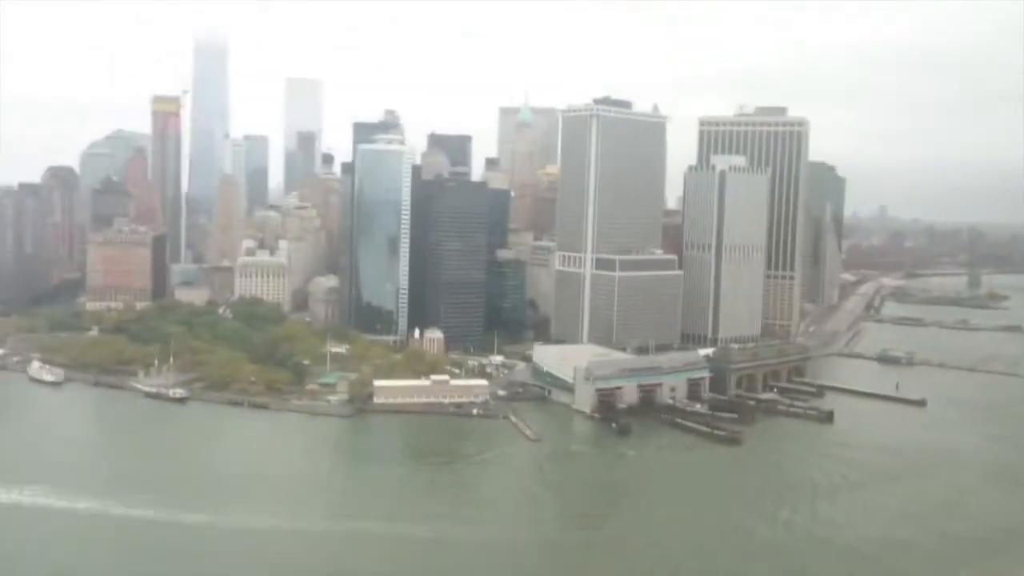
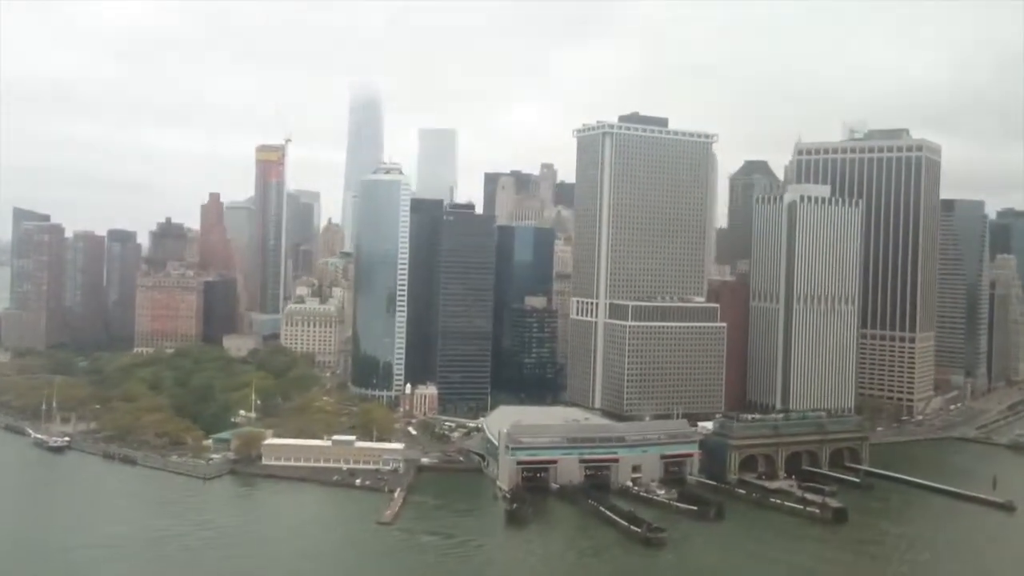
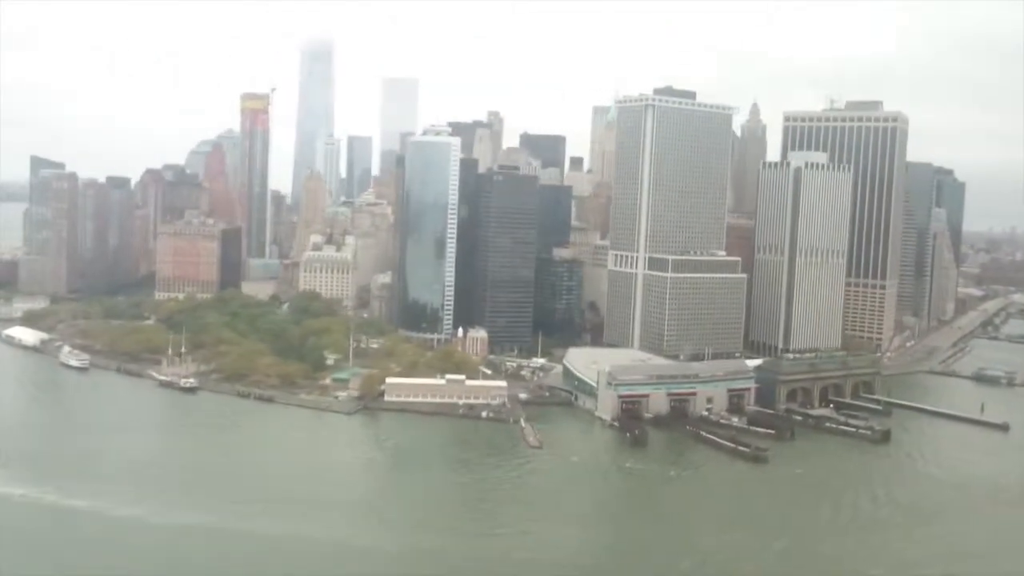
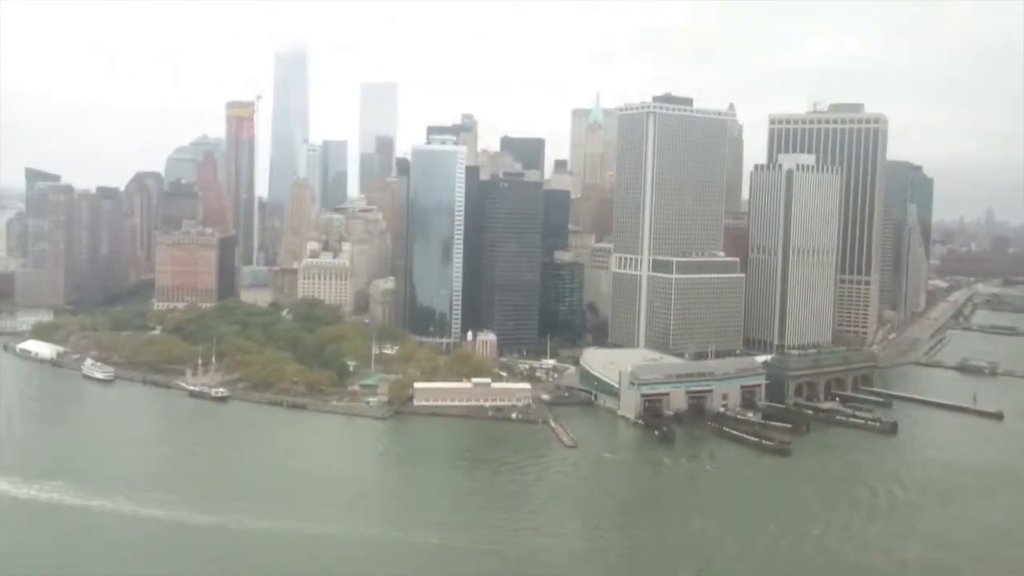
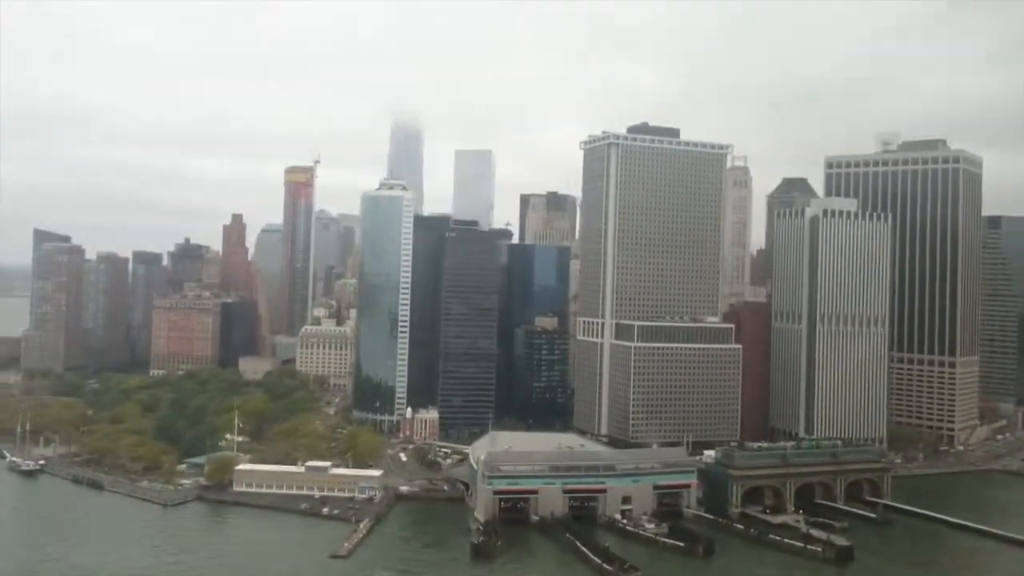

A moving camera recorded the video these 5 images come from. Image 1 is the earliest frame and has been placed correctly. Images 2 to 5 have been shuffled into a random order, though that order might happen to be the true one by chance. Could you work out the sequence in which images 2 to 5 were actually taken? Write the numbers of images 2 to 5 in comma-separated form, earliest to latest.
4, 3, 2, 5
